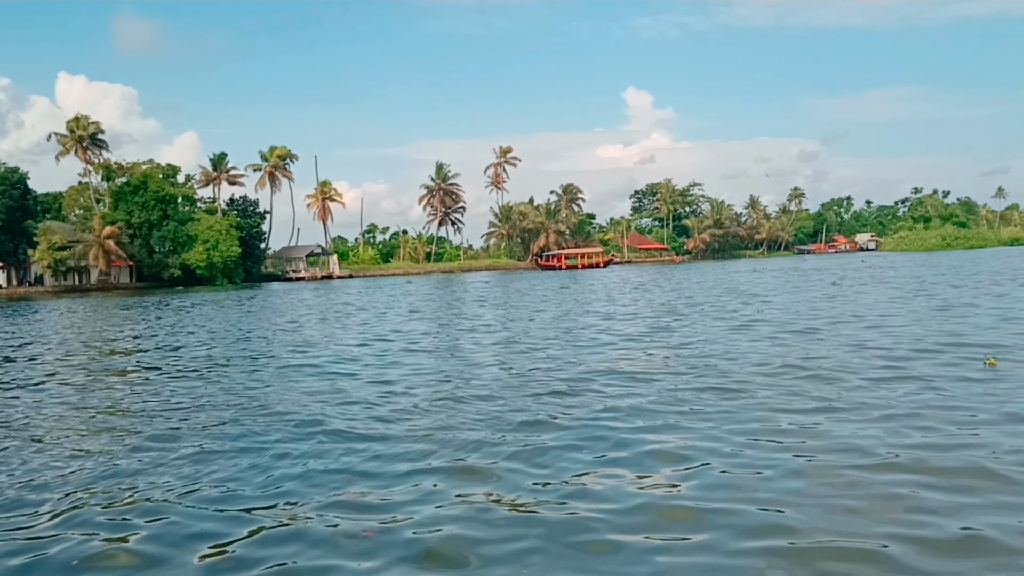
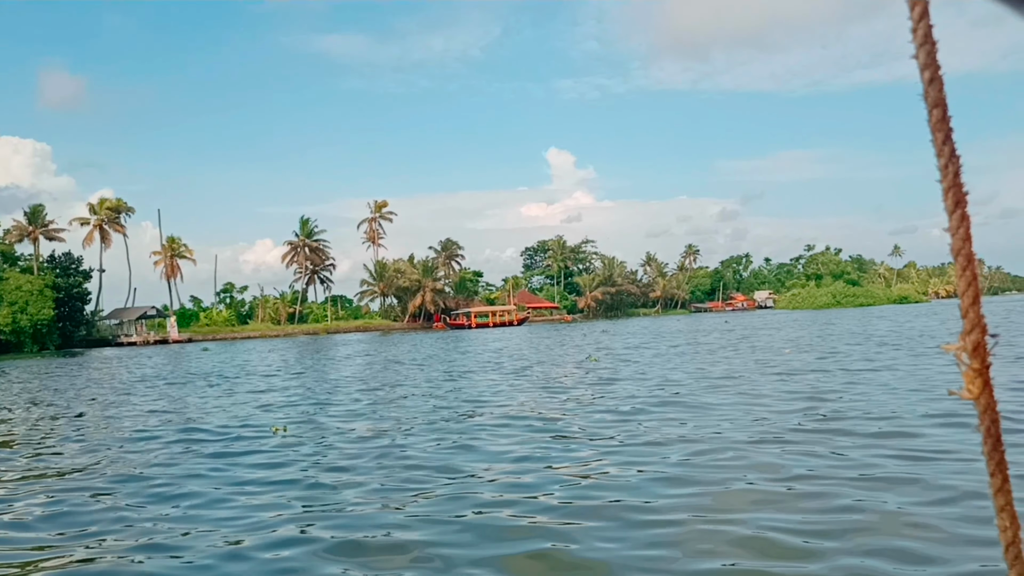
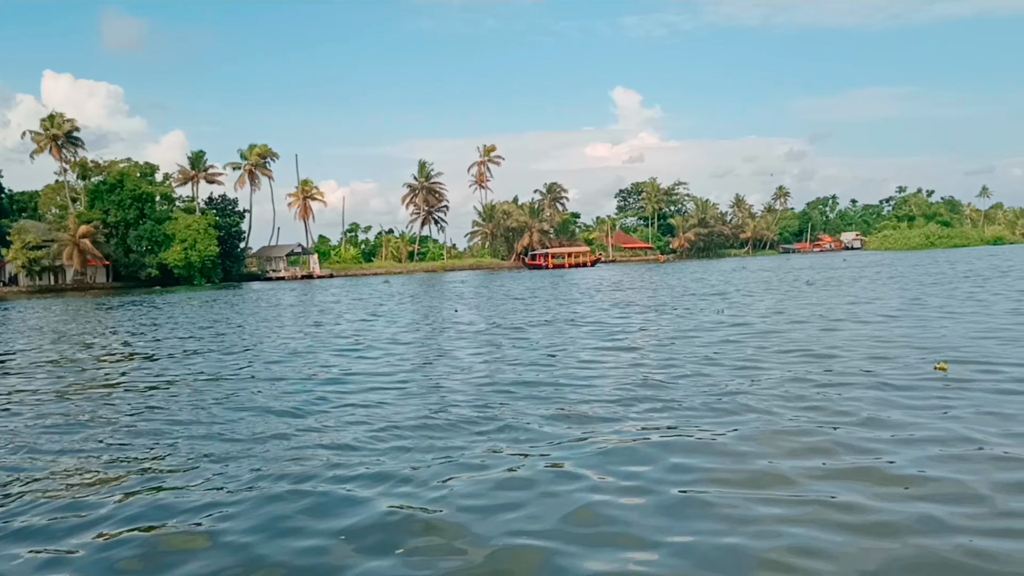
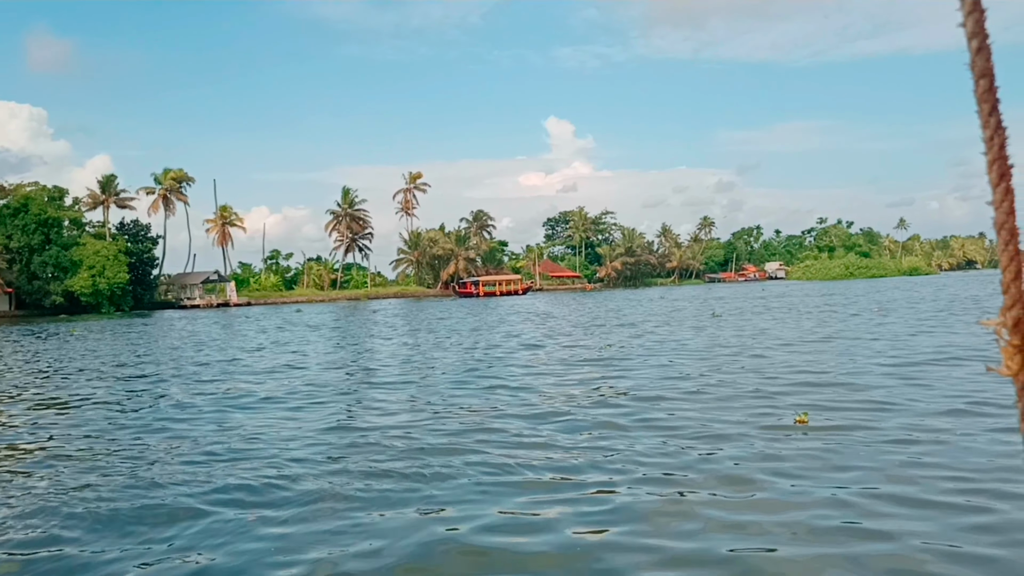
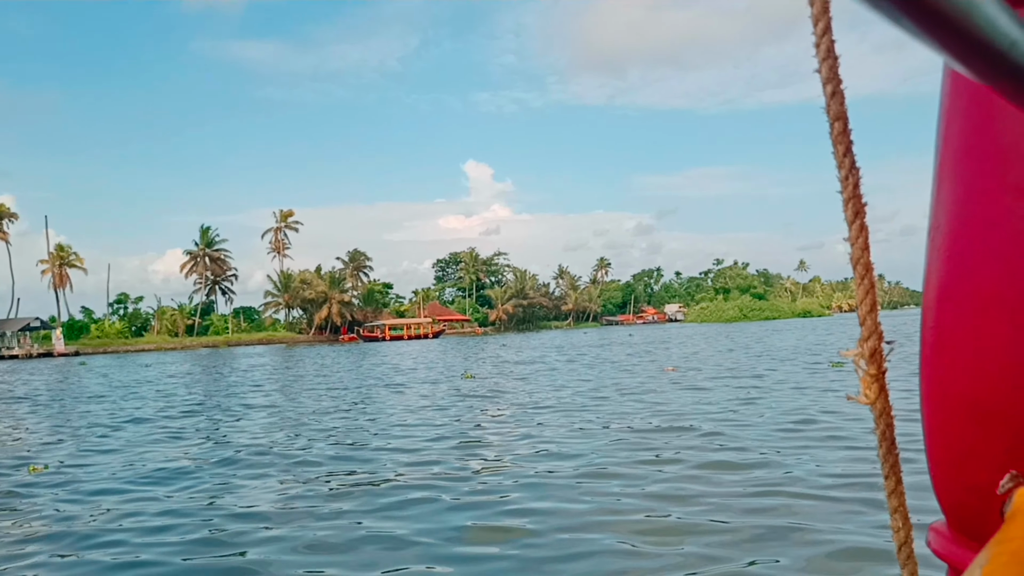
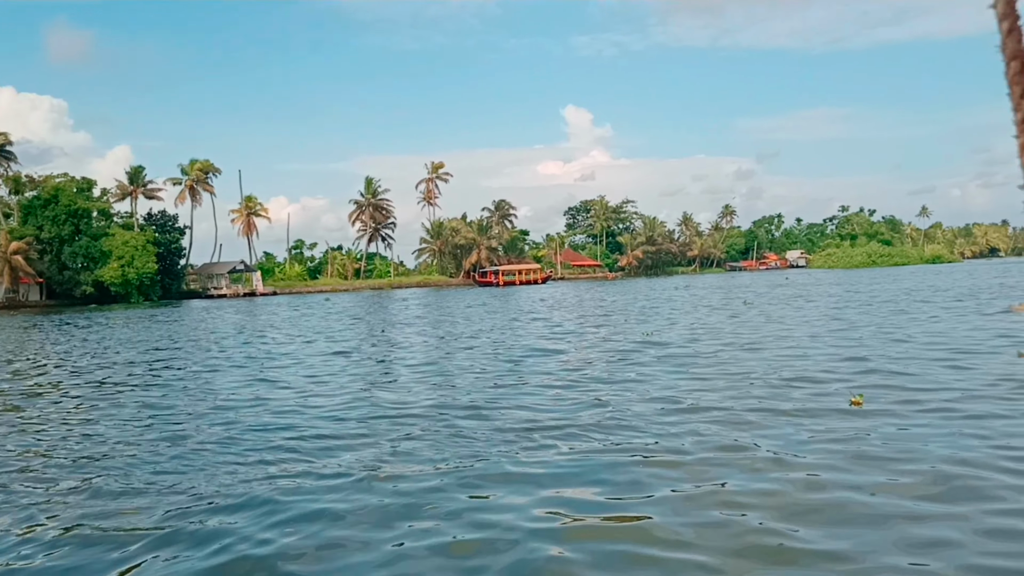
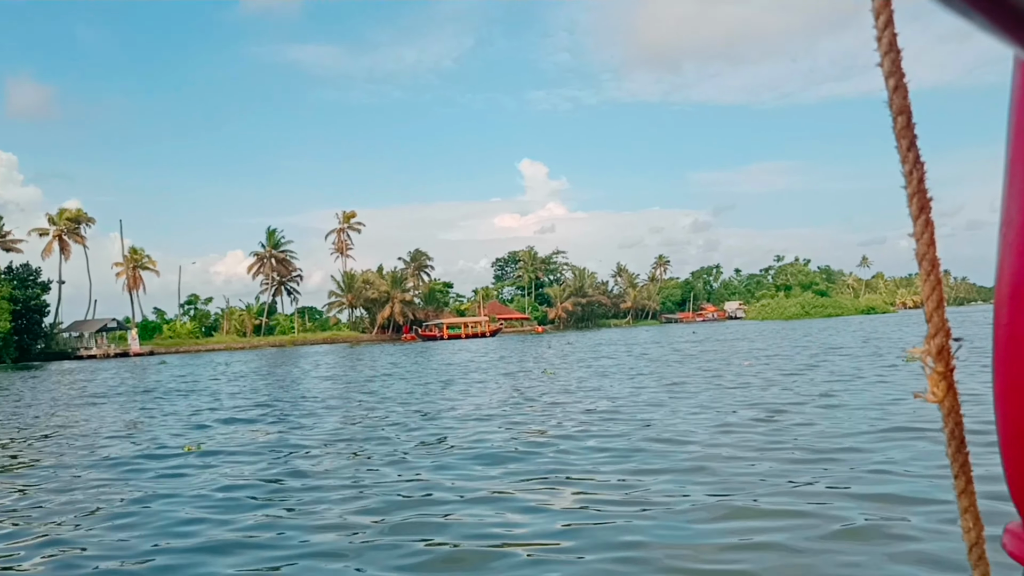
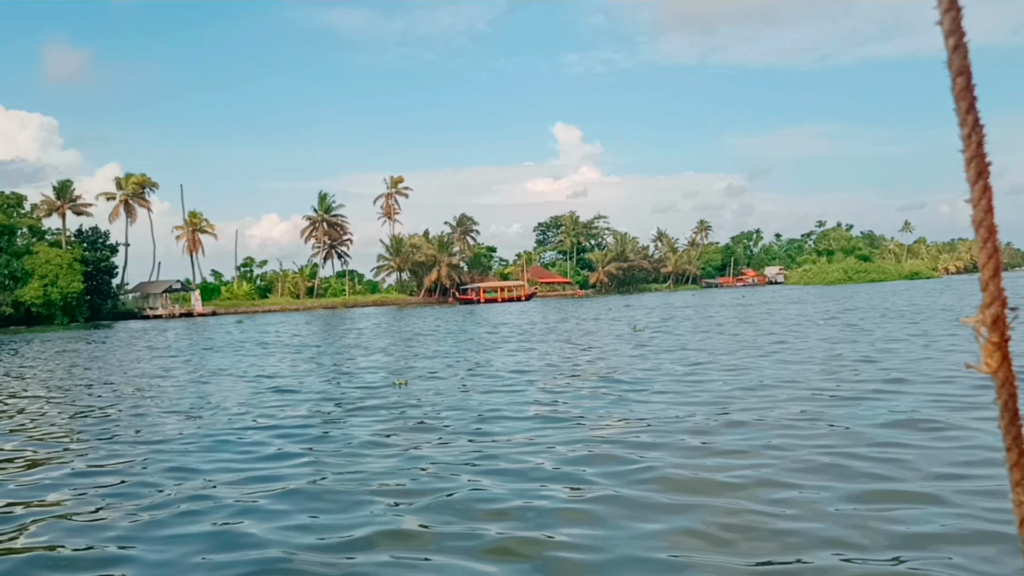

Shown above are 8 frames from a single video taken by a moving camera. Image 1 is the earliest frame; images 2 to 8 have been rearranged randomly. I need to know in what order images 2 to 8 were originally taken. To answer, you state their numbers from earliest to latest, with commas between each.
3, 6, 4, 8, 2, 7, 5
